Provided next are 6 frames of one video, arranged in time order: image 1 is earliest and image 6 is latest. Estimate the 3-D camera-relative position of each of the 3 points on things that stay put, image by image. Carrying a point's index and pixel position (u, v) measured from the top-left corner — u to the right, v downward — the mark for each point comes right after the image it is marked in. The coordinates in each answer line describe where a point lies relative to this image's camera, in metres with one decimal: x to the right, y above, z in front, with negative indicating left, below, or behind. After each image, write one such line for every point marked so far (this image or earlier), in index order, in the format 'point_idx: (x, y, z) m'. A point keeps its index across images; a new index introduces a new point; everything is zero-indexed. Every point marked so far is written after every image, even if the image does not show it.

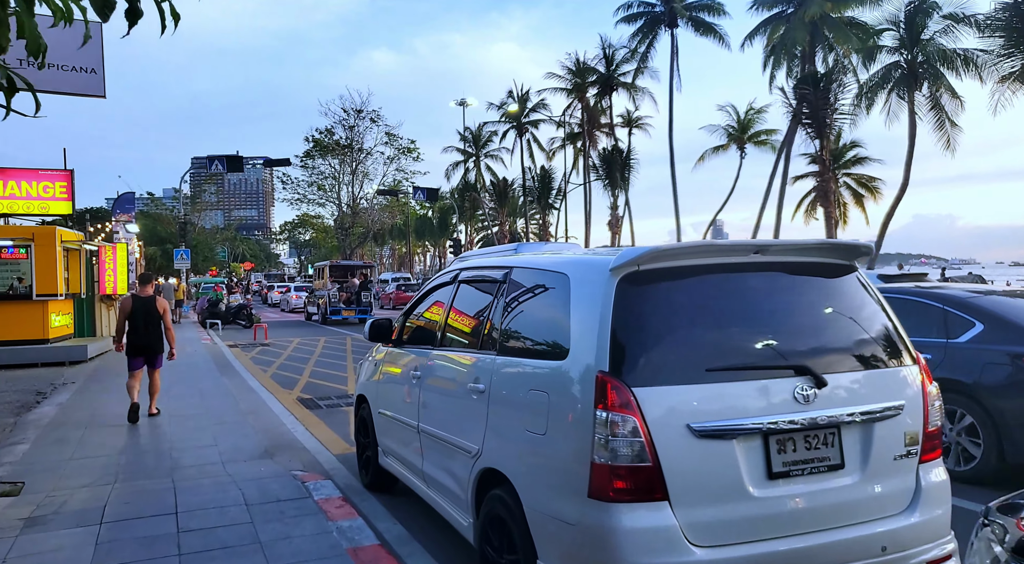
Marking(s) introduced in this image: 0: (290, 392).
0: (-3.1, -1.6, +9.7) m
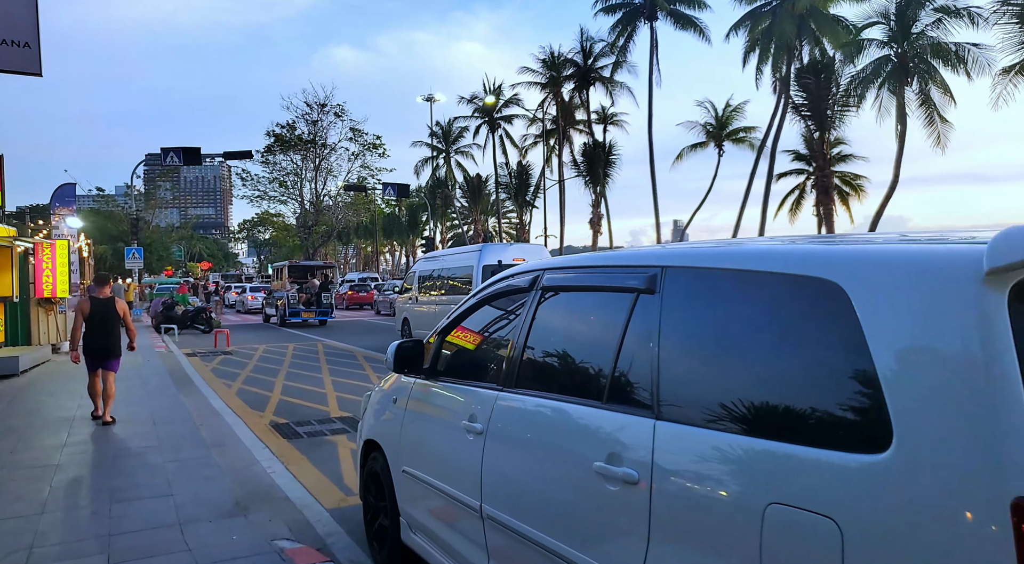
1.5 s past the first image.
0: (-3.0, -1.6, +8.2) m
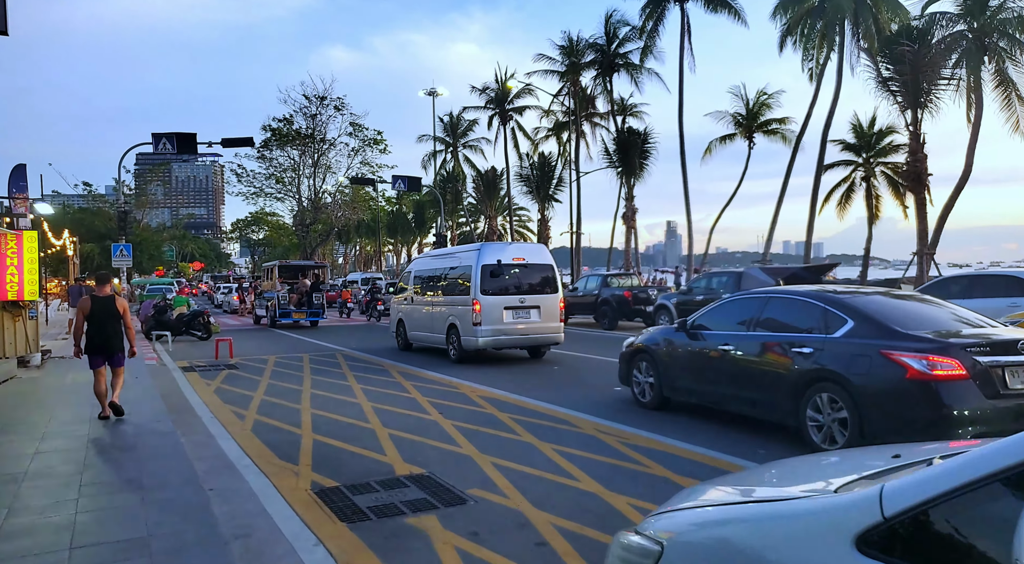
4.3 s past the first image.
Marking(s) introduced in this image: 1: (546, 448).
0: (-1.8, -1.6, +5.8) m
1: (+0.3, -1.6, +6.3) m
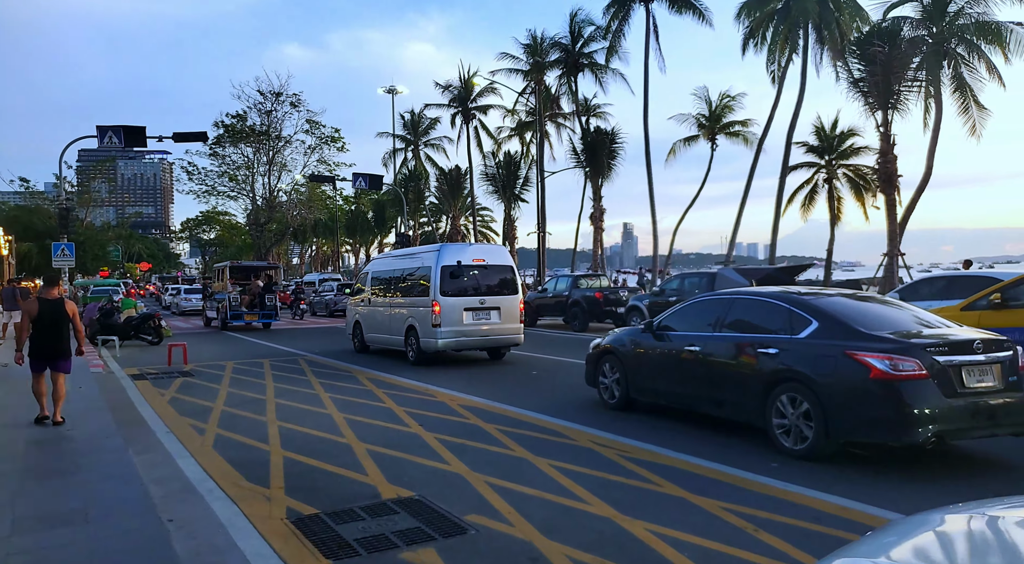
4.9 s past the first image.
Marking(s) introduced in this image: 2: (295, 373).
0: (-1.9, -1.6, +5.1) m
1: (+0.3, -1.6, +5.8) m
2: (-3.9, -1.6, +12.1) m
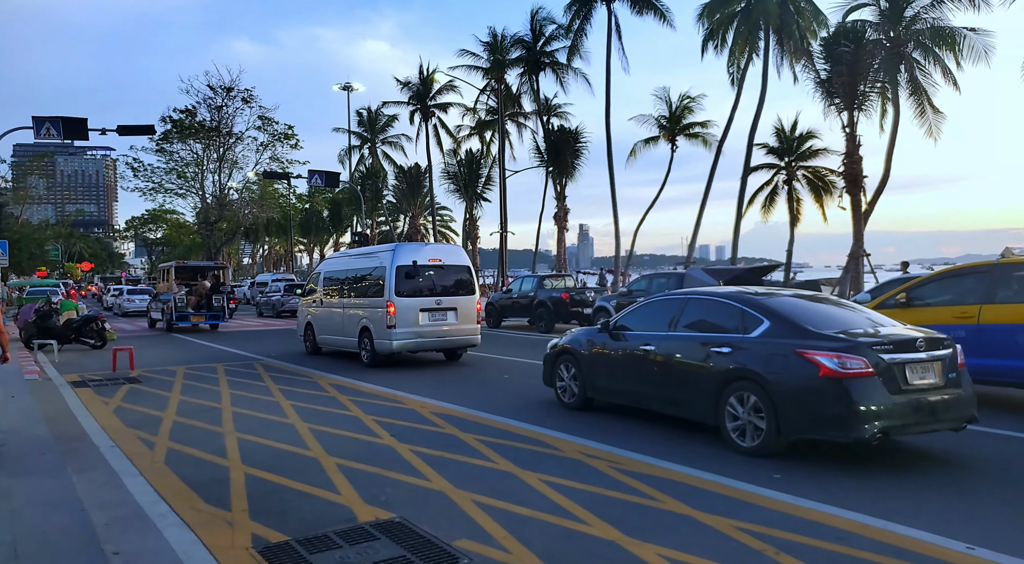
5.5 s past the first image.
0: (-1.9, -1.6, +4.6) m
1: (+0.2, -1.6, +5.4) m
2: (-4.4, -1.6, +11.4) m
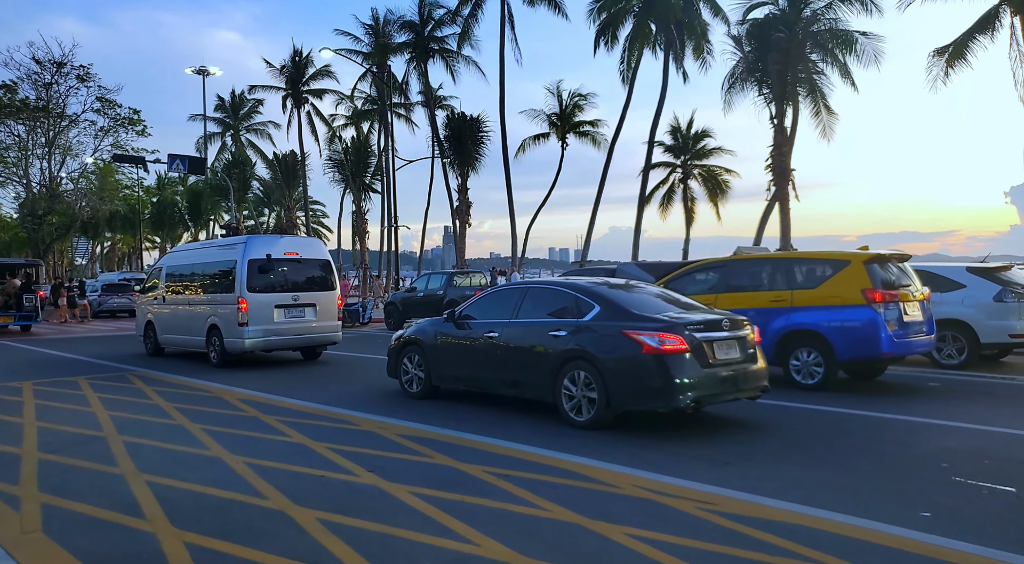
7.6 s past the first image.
0: (-1.3, -1.5, +2.8) m
1: (+0.6, -1.4, +4.0) m
2: (-5.0, -1.5, +9.0) m
